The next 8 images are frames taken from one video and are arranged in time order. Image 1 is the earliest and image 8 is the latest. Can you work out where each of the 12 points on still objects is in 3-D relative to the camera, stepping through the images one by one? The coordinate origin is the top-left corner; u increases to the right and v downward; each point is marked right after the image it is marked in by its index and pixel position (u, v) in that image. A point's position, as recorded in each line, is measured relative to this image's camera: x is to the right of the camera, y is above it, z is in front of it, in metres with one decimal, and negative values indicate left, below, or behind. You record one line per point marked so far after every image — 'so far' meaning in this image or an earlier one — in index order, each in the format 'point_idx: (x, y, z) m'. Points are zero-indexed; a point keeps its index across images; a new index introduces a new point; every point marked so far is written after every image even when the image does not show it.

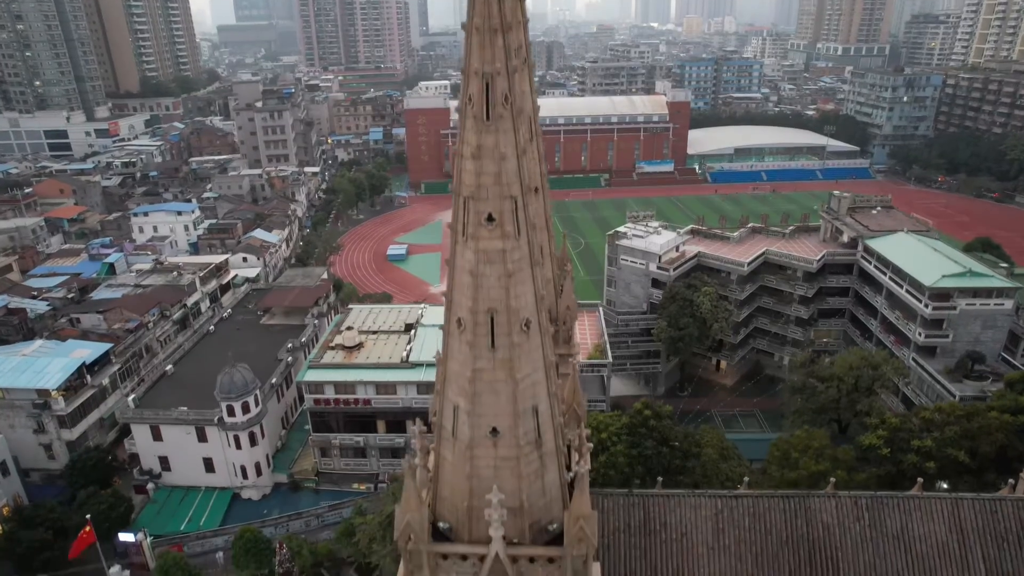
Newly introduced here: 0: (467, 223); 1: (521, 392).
0: (-0.9, +1.3, +13.6) m
1: (+0.2, -2.1, +14.5) m
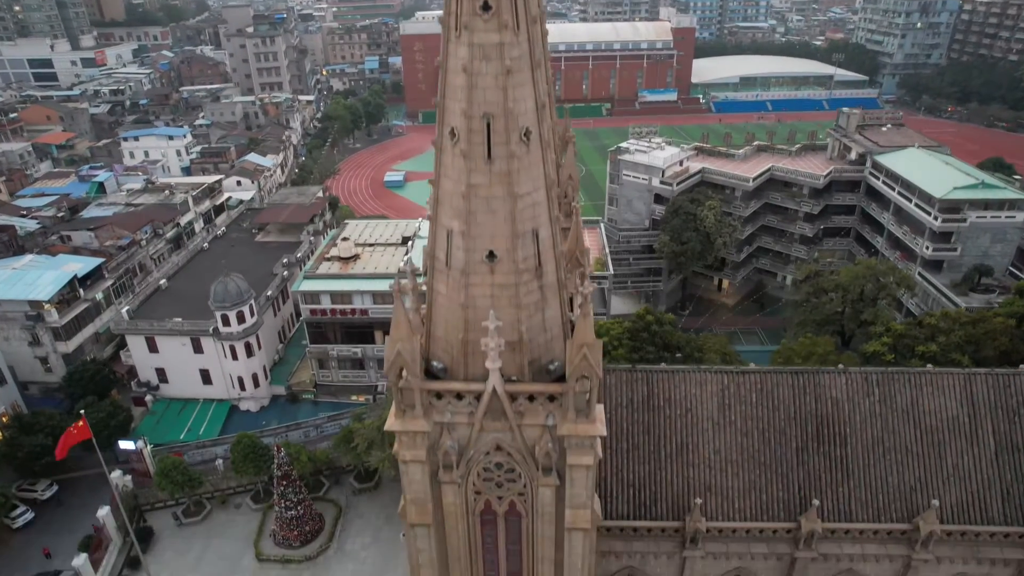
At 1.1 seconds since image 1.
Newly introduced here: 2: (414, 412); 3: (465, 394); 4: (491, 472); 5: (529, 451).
0: (-0.9, +4.8, +12.1) m
1: (+0.1, +1.5, +13.3) m
2: (-2.0, -2.6, +14.4) m
3: (-1.0, -2.2, +14.4) m
4: (-0.5, -4.1, +15.5) m
5: (+0.4, -3.5, +14.9) m
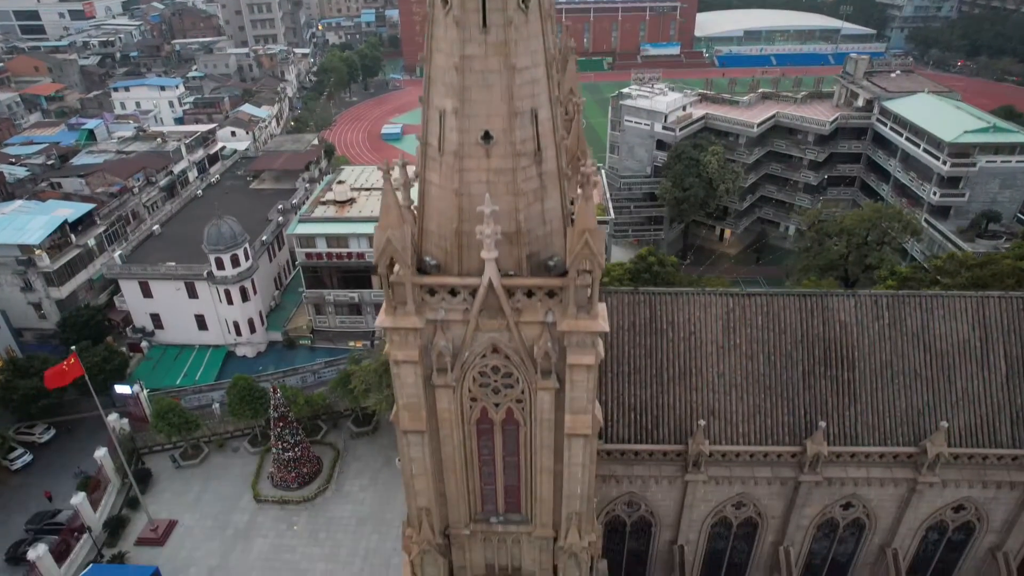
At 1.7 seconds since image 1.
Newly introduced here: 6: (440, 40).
0: (-0.9, +6.8, +11.0) m
1: (+0.1, +3.6, +12.3) m
2: (-2.1, -0.4, +13.7) m
3: (-1.0, 0.0, +13.6) m
4: (-0.5, -1.9, +14.8) m
5: (+0.3, -1.3, +14.2) m
6: (-1.3, +4.4, +12.4) m
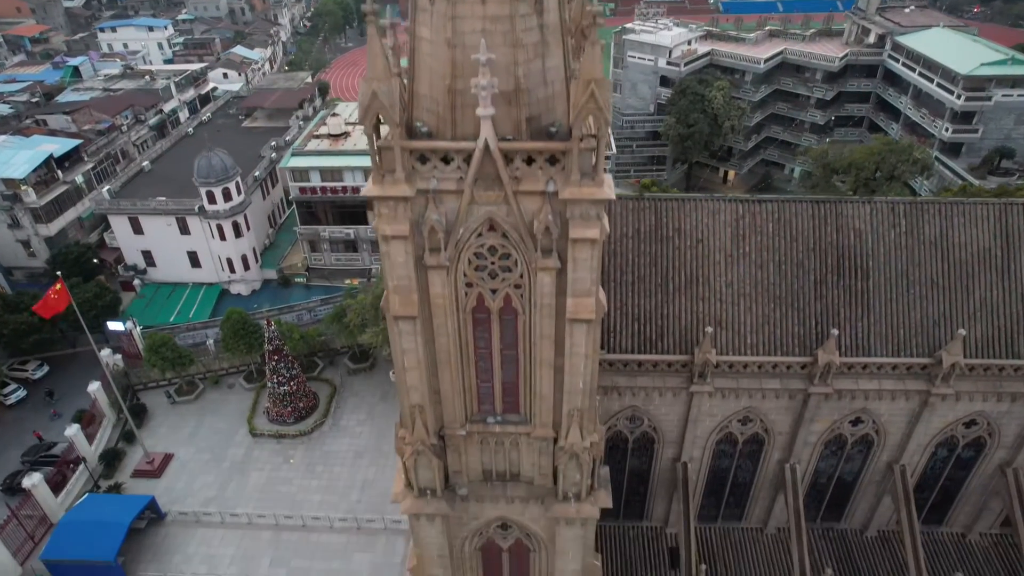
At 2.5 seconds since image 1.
0: (-1.0, +9.0, +9.5) m
1: (+0.1, +5.9, +11.0) m
2: (-2.1, +2.0, +12.6) m
3: (-1.1, +2.4, +12.5) m
4: (-0.6, +0.6, +13.8) m
5: (+0.3, +1.1, +13.1) m
6: (-1.3, +6.7, +11.0) m
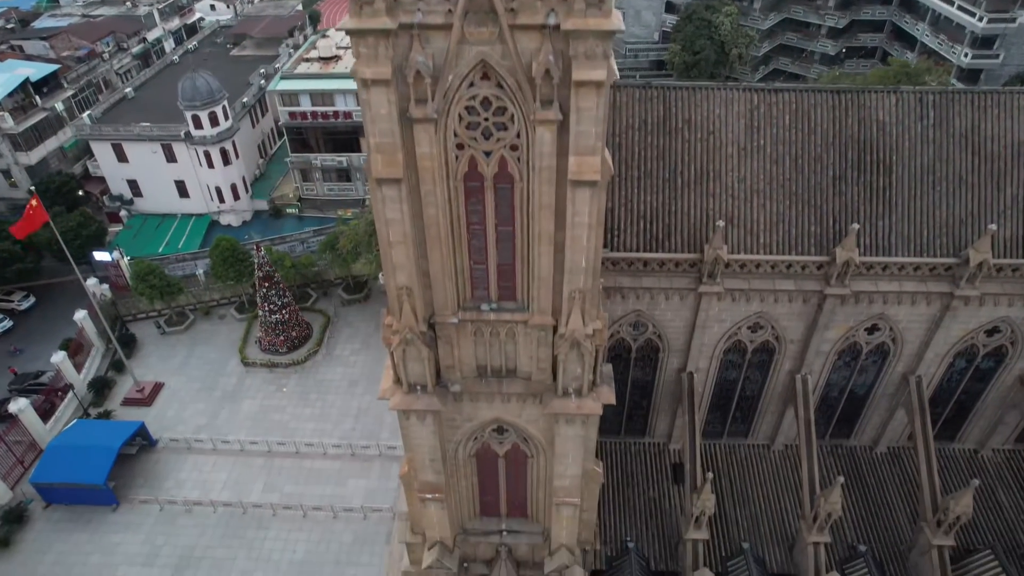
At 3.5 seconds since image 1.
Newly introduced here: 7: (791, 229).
0: (-1.0, +11.3, +7.5) m
1: (0.0, +8.2, +9.2) m
2: (-2.2, +4.4, +11.0) m
3: (-1.1, +4.8, +10.9) m
4: (-0.6, +3.1, +12.3) m
5: (+0.2, +3.6, +11.6) m
6: (-1.4, +9.0, +9.1) m
7: (+8.0, +1.7, +19.9) m
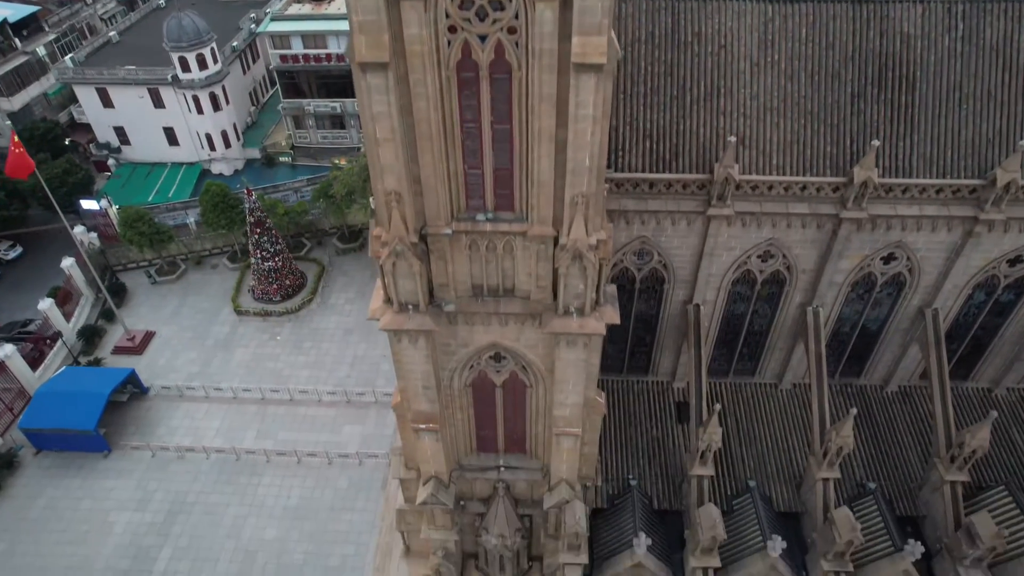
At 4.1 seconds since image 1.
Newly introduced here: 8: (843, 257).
0: (-1.1, +12.7, +5.9) m
1: (0.0, +9.7, +7.7) m
2: (-2.2, +6.1, +9.7) m
3: (-1.2, +6.4, +9.6) m
4: (-0.7, +4.8, +11.1) m
5: (+0.2, +5.2, +10.4) m
6: (-1.4, +10.6, +7.6) m
7: (+7.9, +3.7, +18.7) m
8: (+9.4, +0.9, +19.8) m
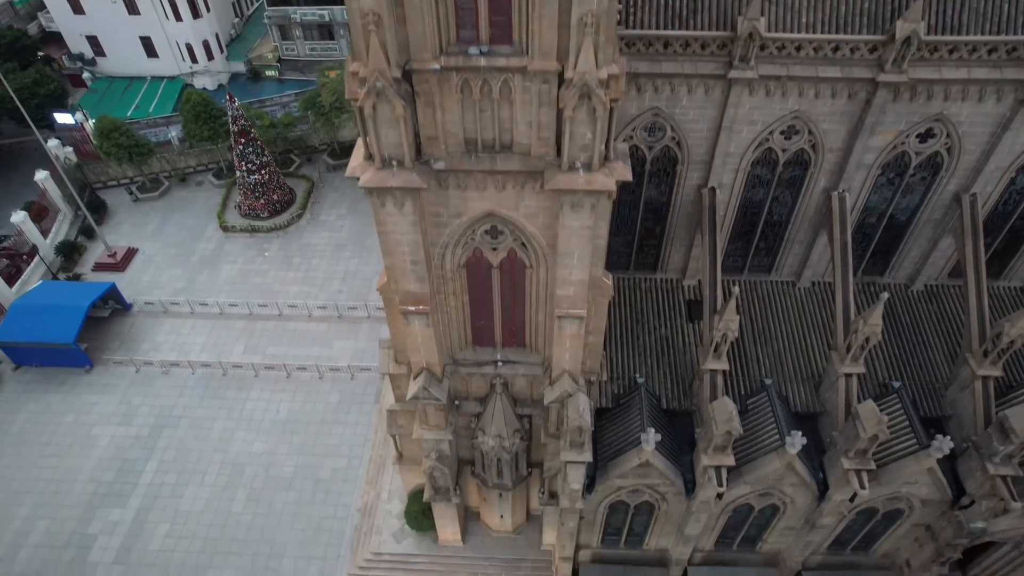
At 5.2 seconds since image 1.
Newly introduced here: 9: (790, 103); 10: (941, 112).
0: (-1.1, +14.8, +3.2) m
1: (-0.1, +11.9, +5.2) m
2: (-2.3, +8.4, +7.5) m
3: (-1.2, +8.8, +7.3) m
4: (-0.7, +7.3, +9.0) m
5: (+0.1, +7.7, +8.2) m
6: (-1.4, +12.8, +5.1) m
7: (+7.9, +6.8, +16.7) m
8: (+9.3, +4.0, +17.9) m
9: (+6.9, +4.6, +17.4) m
10: (+10.7, +4.4, +17.5) m
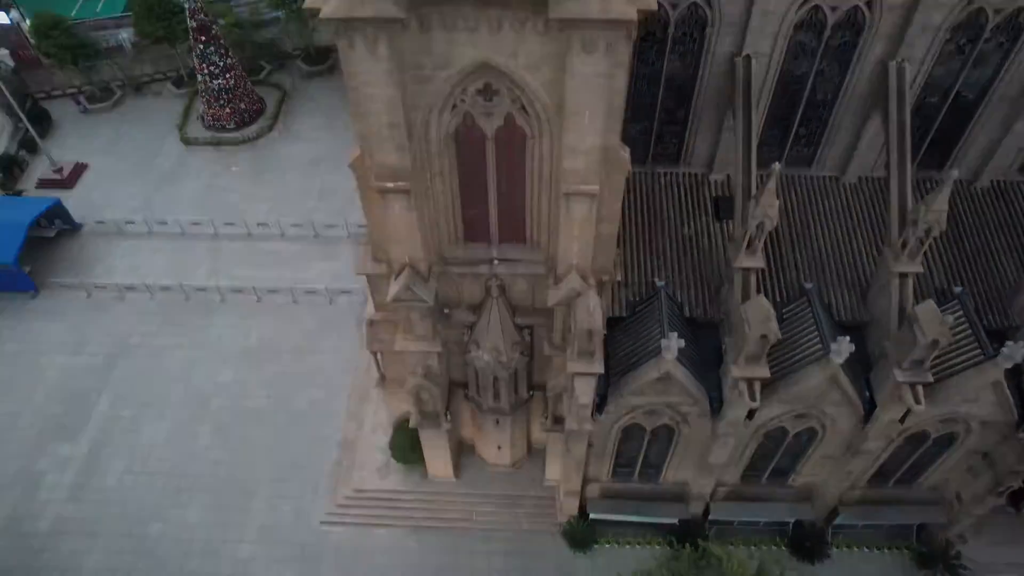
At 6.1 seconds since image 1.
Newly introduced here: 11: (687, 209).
0: (-1.3, +15.8, -1.1) m
1: (-0.3, +13.2, +1.2) m
2: (-2.4, +9.8, +3.7) m
3: (-1.4, +10.2, +3.5) m
4: (-0.9, +8.8, +5.3) m
5: (-0.1, +9.1, +4.5) m
6: (-1.6, +14.0, +1.0) m
7: (+7.7, +9.1, +13.0) m
8: (+9.2, +6.4, +14.5) m
9: (+6.8, +7.0, +13.9) m
10: (+10.6, +6.8, +14.1) m
11: (+4.5, +1.9, +18.2) m
